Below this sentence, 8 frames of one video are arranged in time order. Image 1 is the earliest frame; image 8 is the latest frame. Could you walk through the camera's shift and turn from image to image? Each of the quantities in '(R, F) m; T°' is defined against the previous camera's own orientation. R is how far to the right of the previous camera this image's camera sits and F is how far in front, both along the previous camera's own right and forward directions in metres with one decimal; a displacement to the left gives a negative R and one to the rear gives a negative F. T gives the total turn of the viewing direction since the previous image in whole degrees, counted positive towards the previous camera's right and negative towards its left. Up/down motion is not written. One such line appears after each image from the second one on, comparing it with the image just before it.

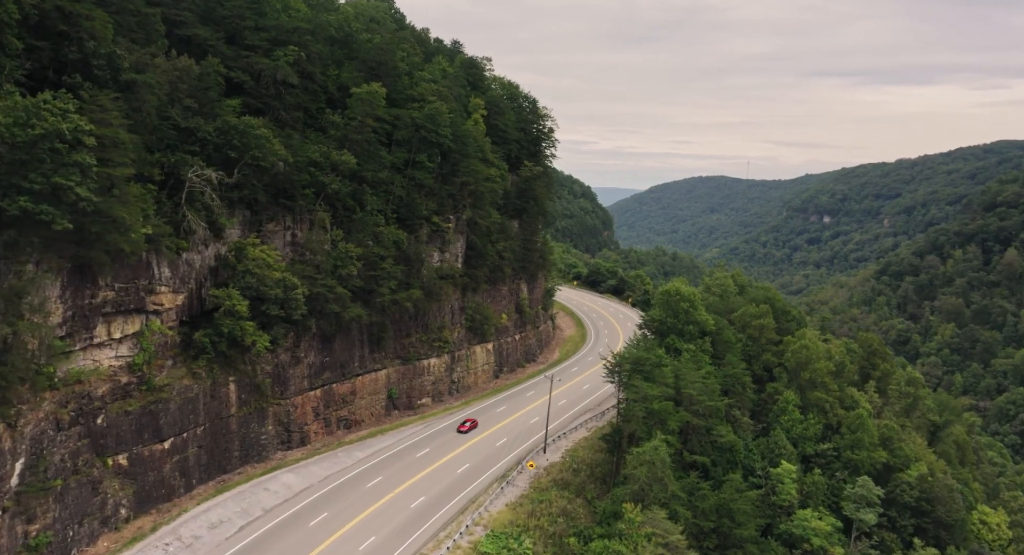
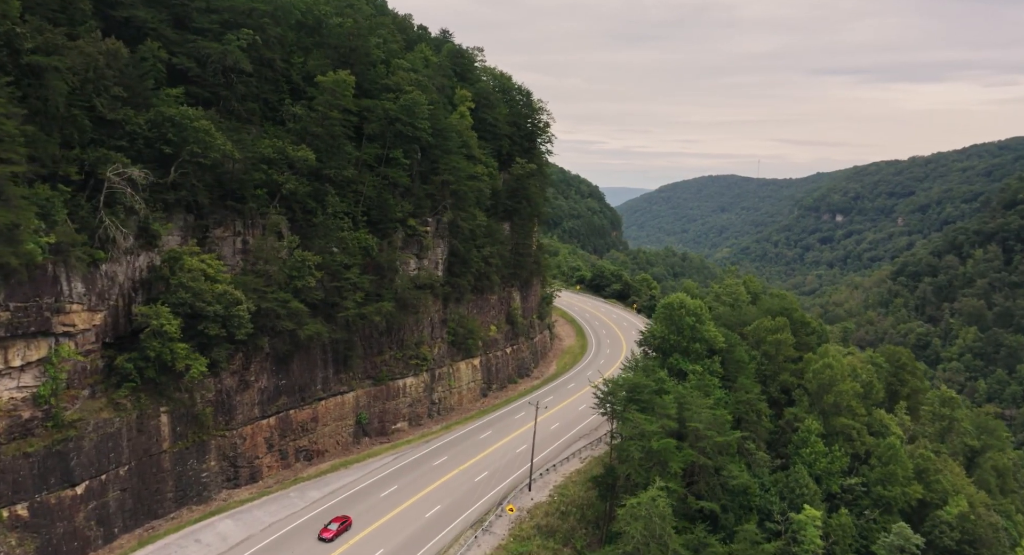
(+1.5, +5.6) m; -1°
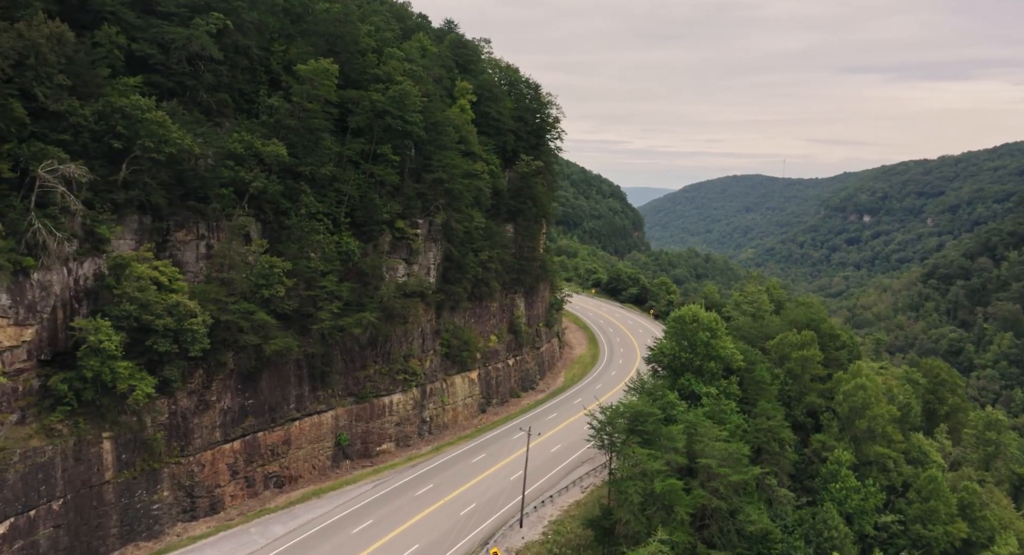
(+1.4, +4.3) m; -2°
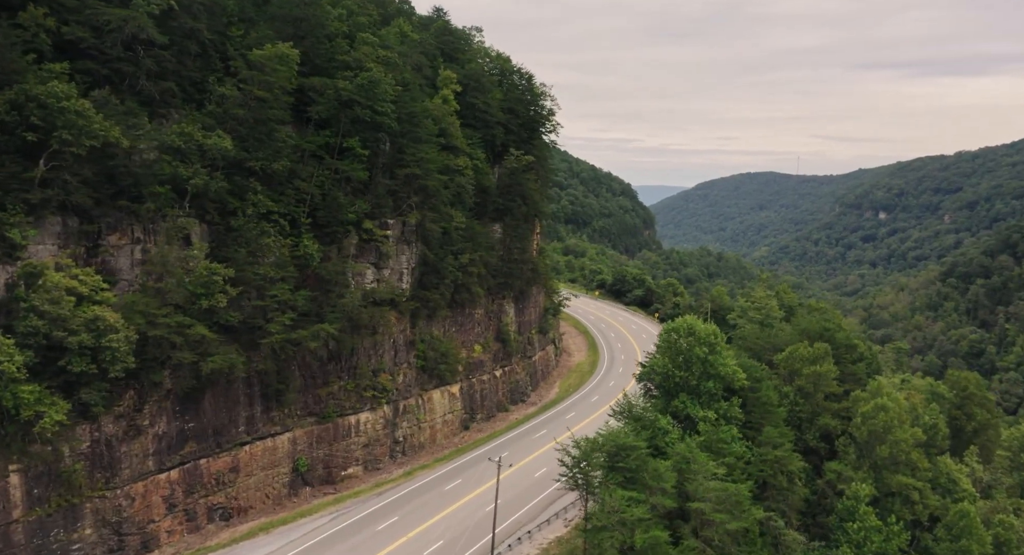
(+1.7, +4.2) m; -1°
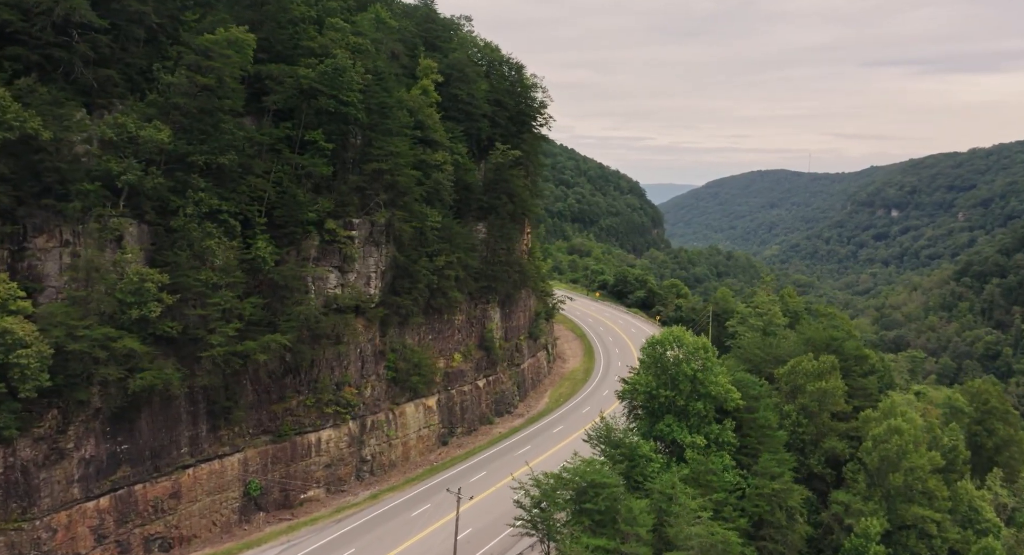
(+1.6, +3.4) m; -1°
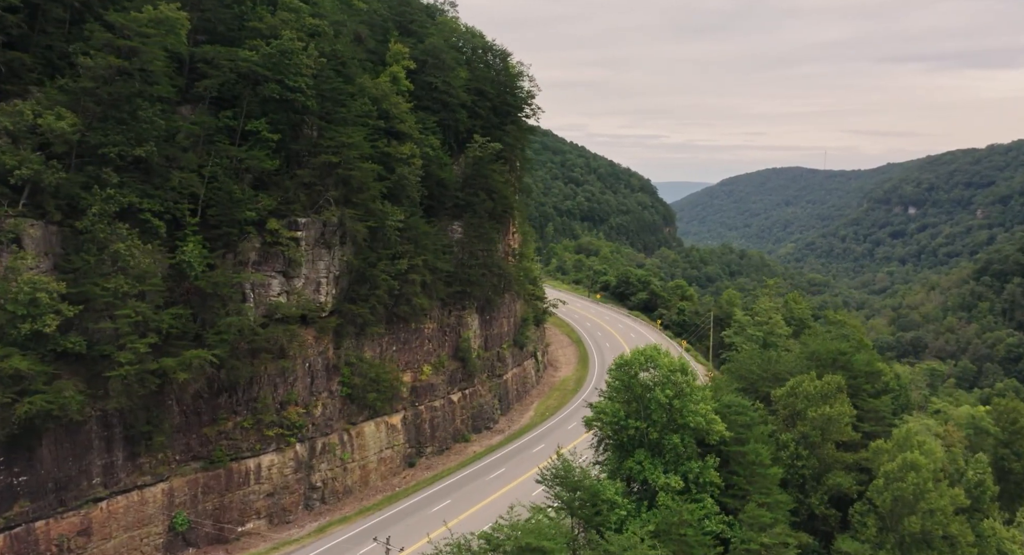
(+2.1, +4.1) m; -1°
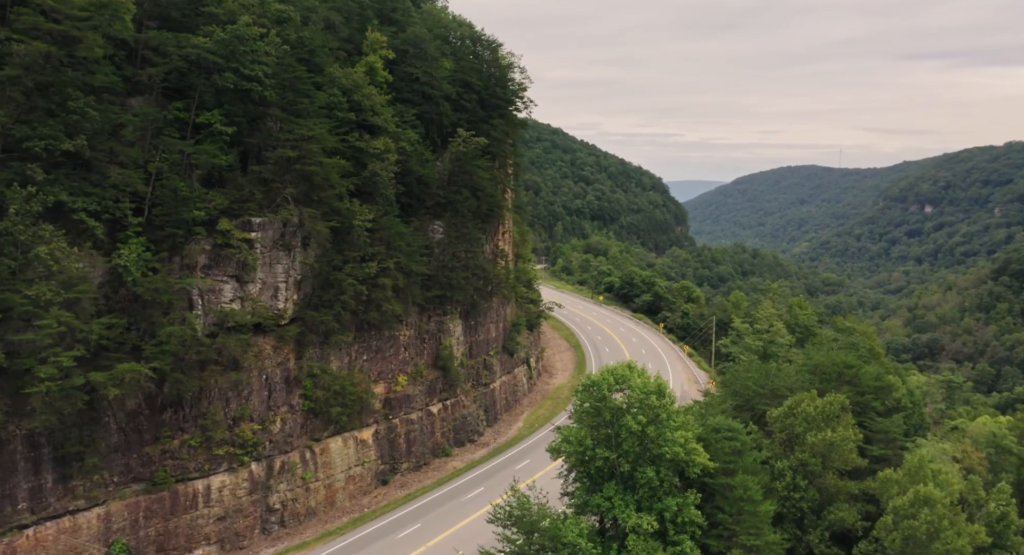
(+1.5, +2.8) m; -1°
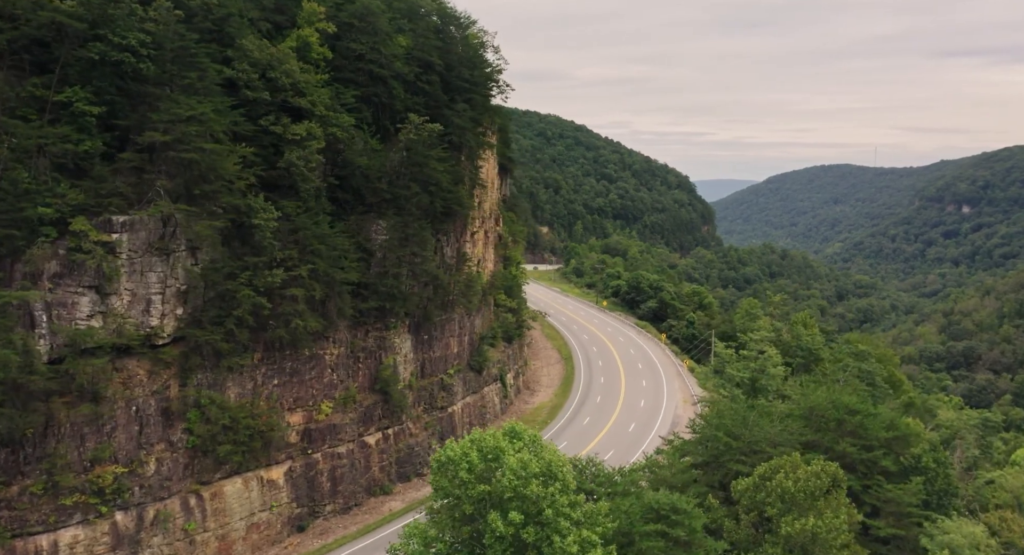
(+3.4, +6.0) m; -2°
